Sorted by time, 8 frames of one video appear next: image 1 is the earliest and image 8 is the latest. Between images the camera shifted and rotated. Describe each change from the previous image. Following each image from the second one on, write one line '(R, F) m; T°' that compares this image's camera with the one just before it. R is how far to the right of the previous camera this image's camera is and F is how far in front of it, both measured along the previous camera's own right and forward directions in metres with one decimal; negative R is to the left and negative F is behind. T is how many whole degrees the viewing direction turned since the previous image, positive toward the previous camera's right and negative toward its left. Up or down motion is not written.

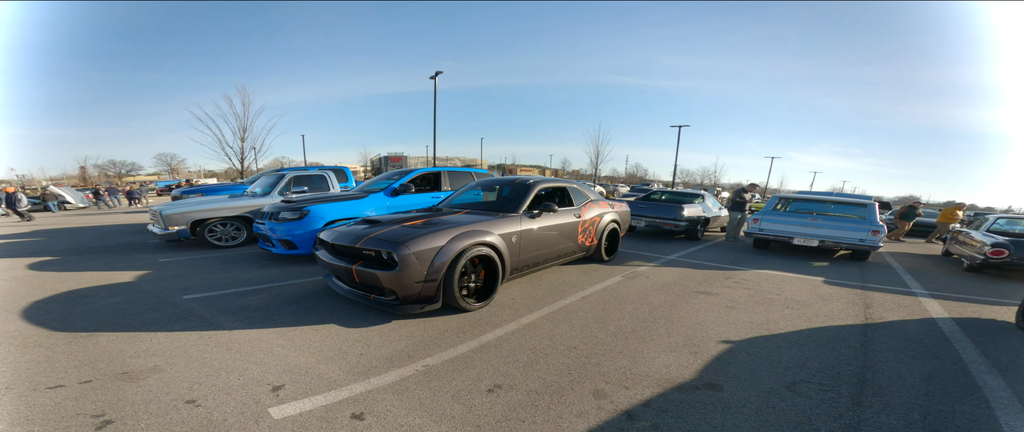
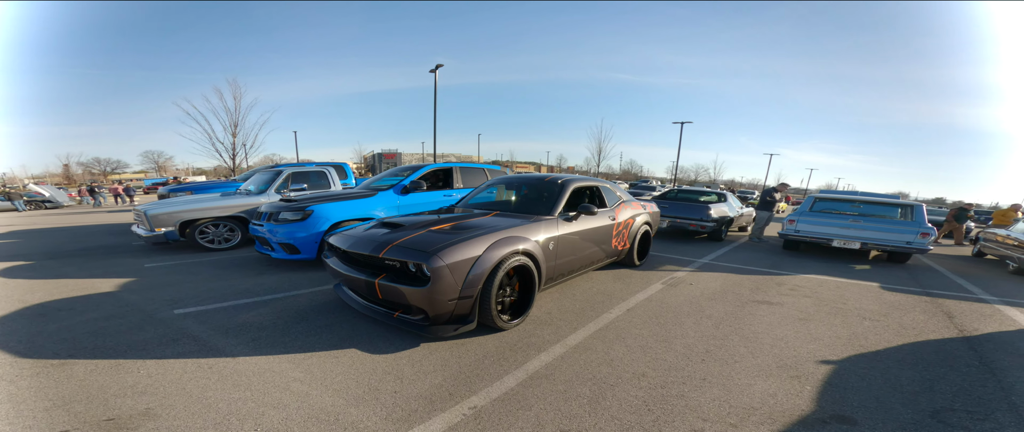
(-0.5, +0.5) m; +1°
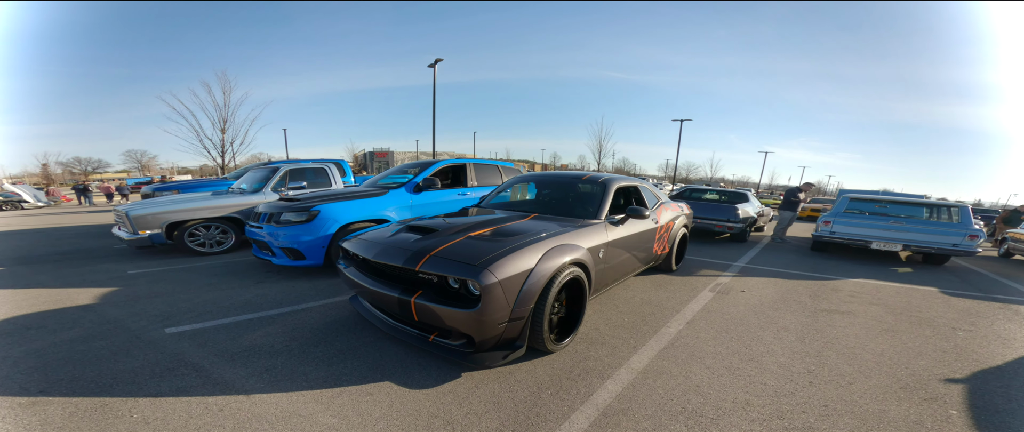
(-0.5, +0.5) m; +1°
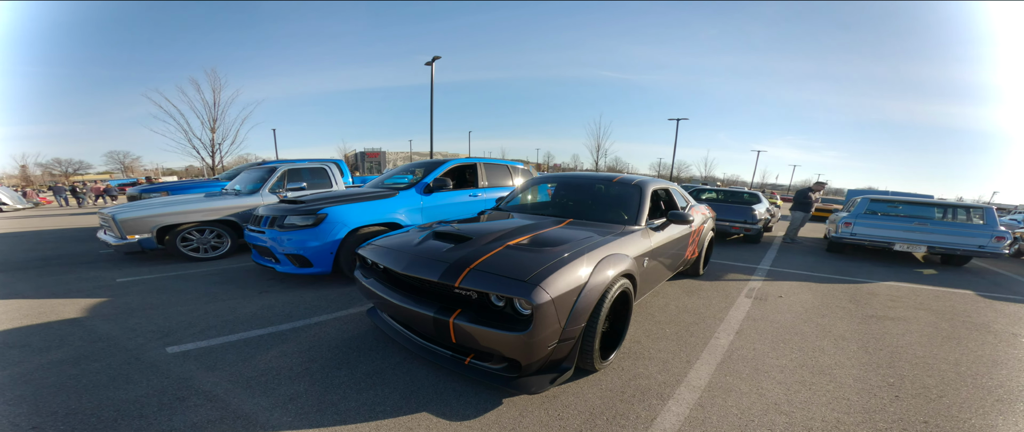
(-0.4, +0.3) m; +1°
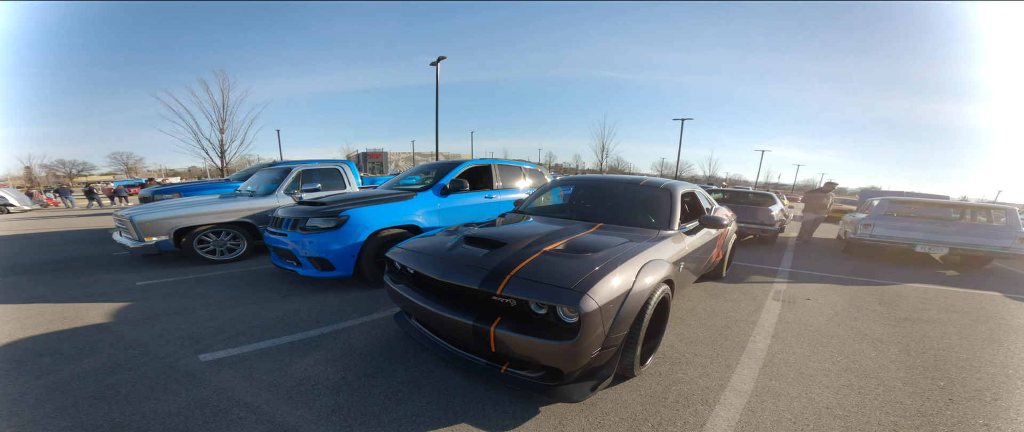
(-0.3, 0.0) m; 0°
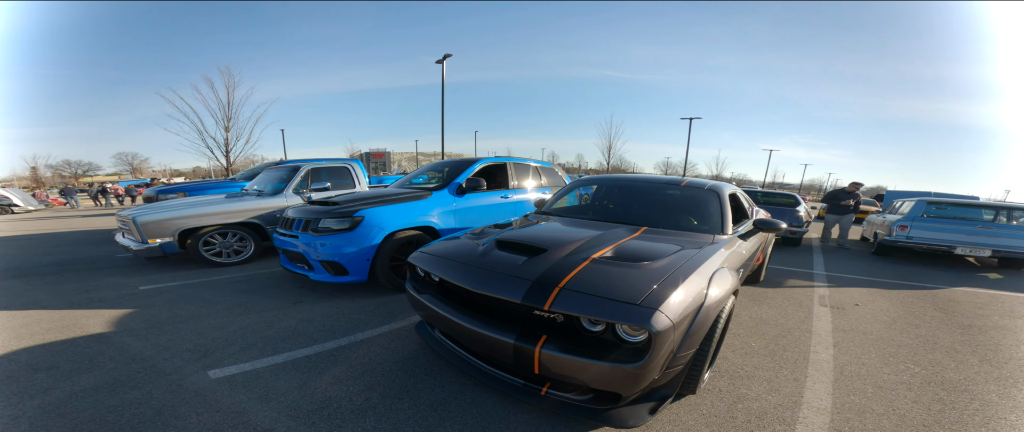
(-0.3, +0.3) m; 0°
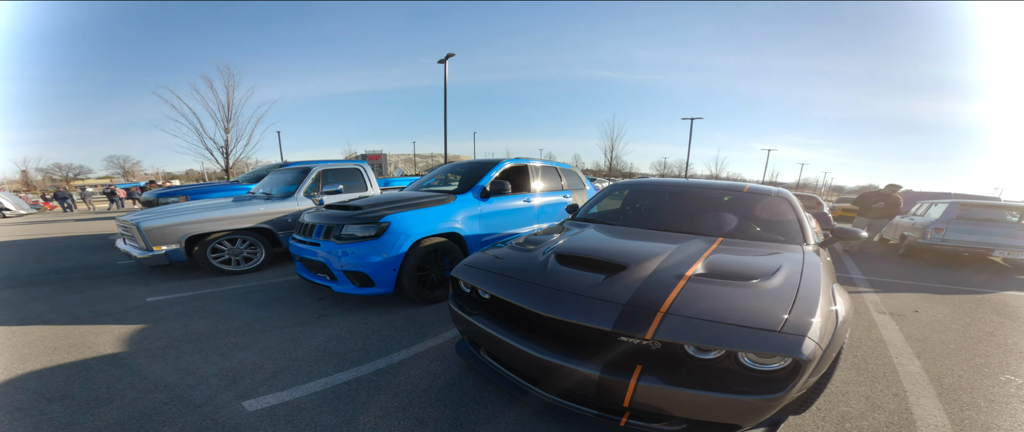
(-0.4, +0.2) m; +1°
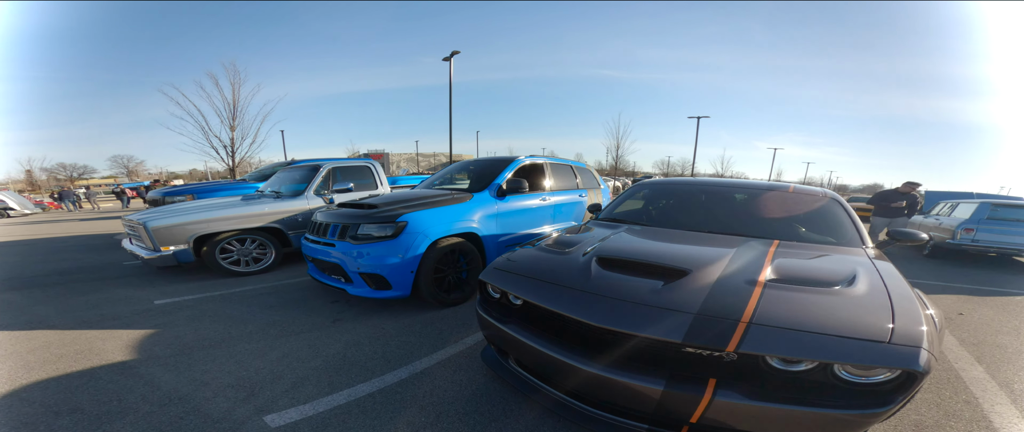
(-0.2, +0.2) m; 0°
